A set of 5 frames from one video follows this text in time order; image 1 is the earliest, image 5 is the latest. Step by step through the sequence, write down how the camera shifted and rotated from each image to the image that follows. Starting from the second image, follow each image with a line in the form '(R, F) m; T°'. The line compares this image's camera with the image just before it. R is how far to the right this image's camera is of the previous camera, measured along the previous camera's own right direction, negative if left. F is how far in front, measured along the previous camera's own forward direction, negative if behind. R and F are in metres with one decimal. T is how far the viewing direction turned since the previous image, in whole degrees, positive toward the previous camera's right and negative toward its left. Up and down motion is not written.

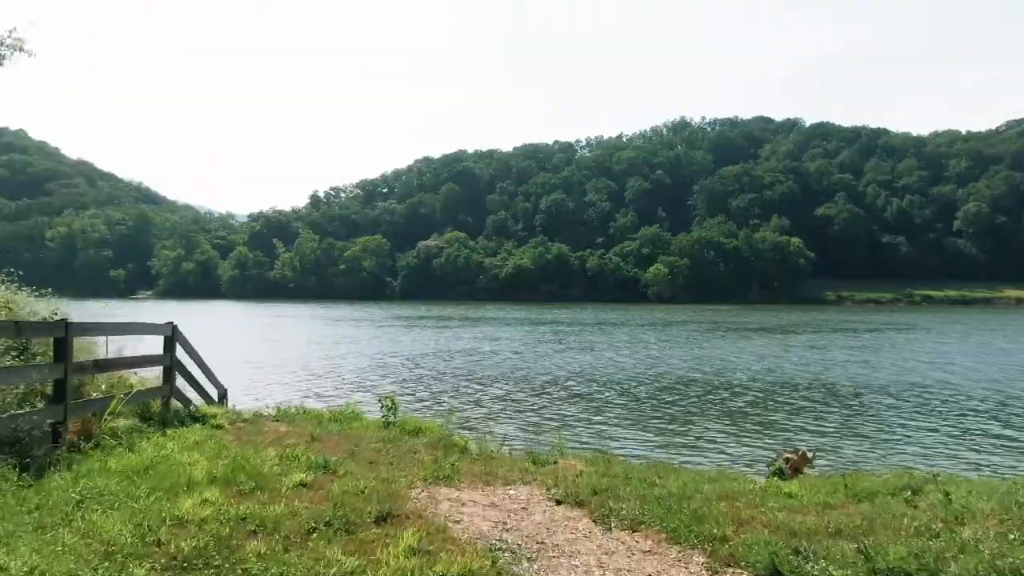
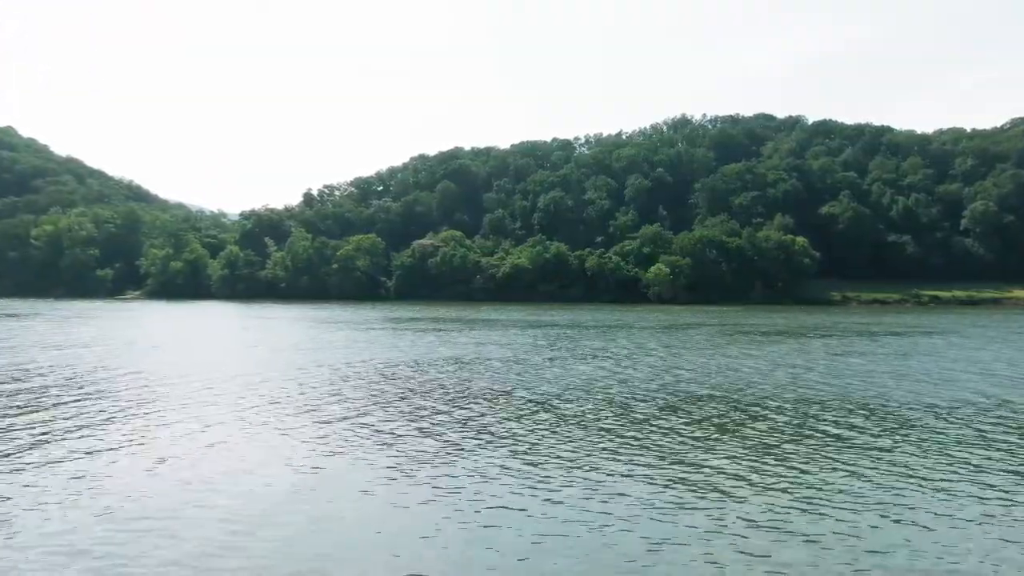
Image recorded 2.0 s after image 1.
(+0.1, +3.1) m; 0°
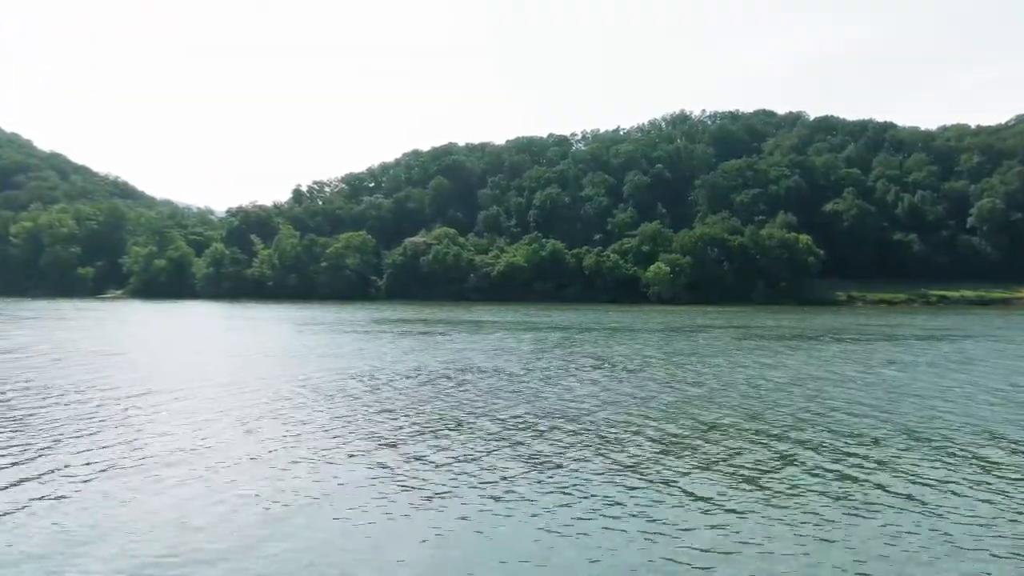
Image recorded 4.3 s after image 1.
(+0.1, +3.8) m; 0°
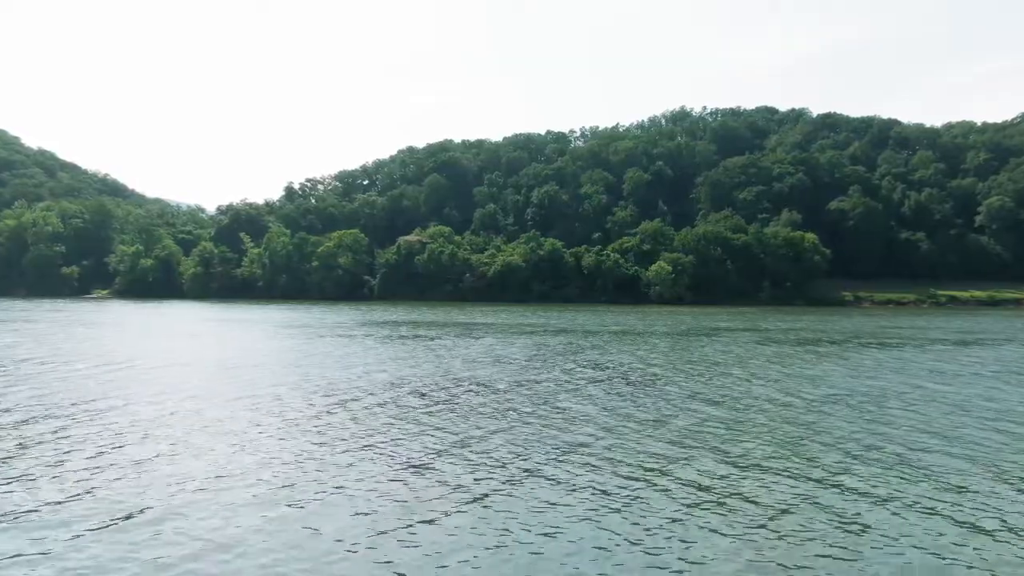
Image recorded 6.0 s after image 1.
(+0.1, +3.3) m; 0°
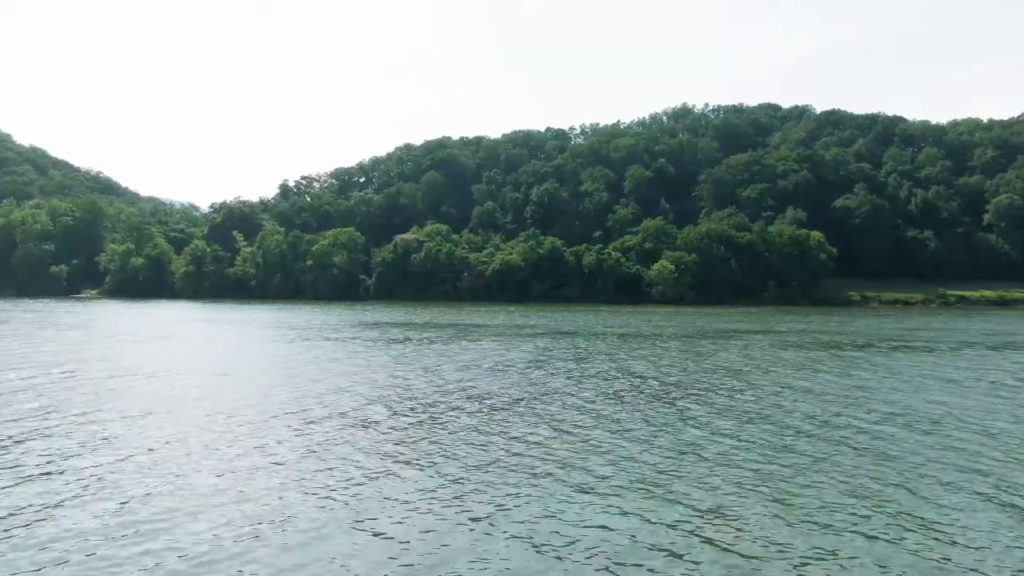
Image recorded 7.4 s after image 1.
(+0.1, +2.5) m; 0°
